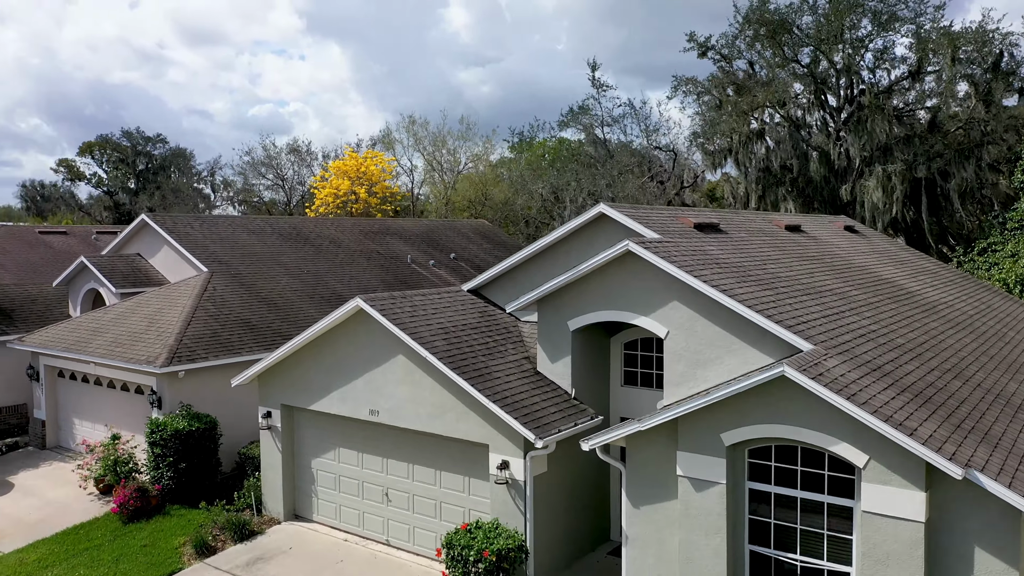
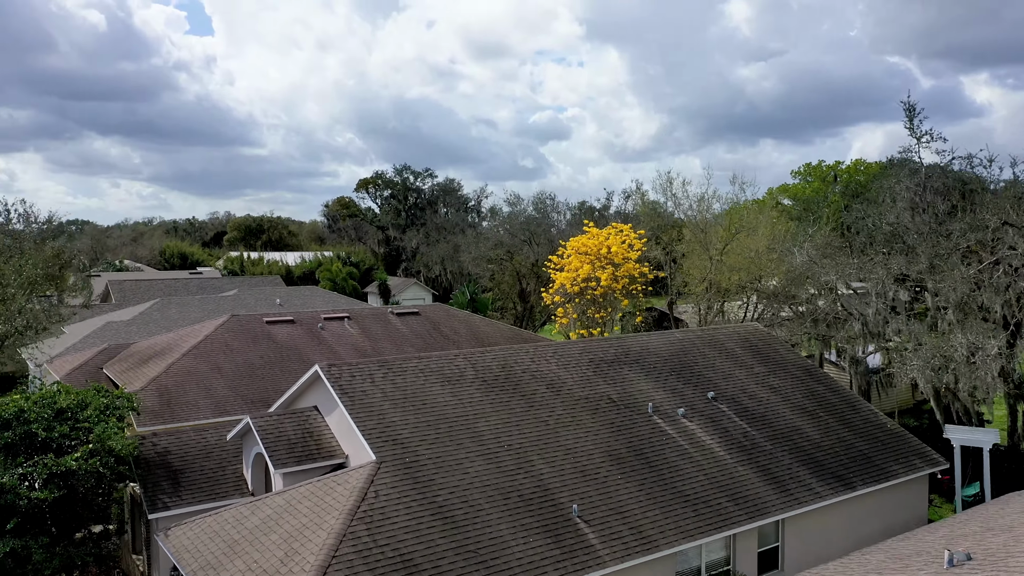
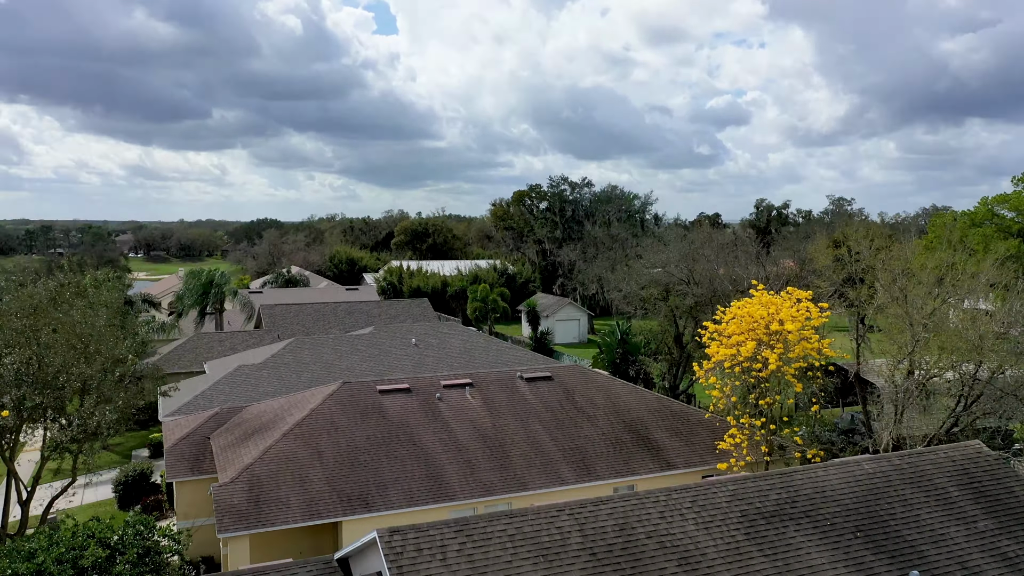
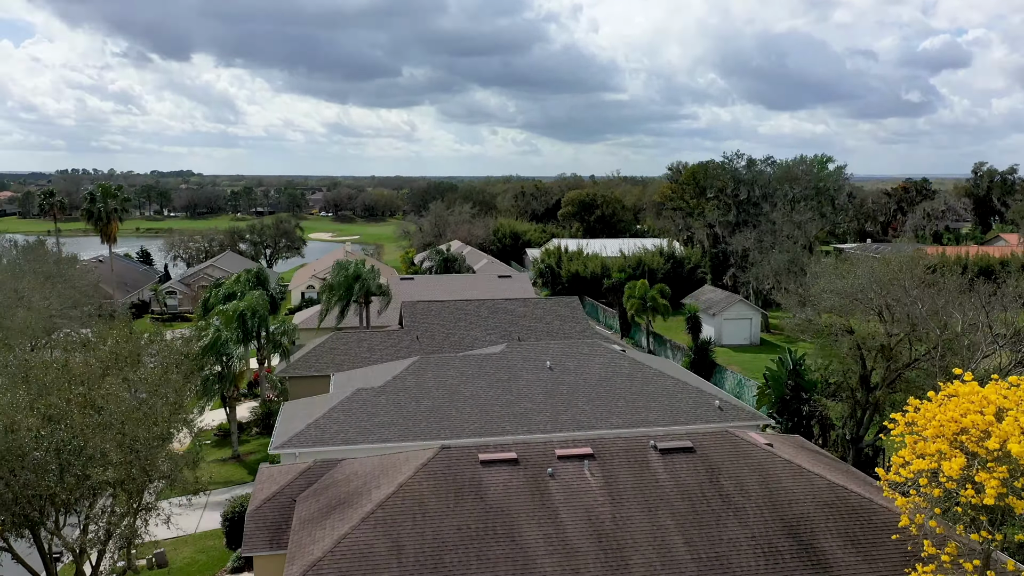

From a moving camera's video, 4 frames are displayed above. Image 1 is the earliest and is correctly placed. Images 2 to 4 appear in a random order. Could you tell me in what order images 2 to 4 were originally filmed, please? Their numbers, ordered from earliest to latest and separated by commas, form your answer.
2, 3, 4
